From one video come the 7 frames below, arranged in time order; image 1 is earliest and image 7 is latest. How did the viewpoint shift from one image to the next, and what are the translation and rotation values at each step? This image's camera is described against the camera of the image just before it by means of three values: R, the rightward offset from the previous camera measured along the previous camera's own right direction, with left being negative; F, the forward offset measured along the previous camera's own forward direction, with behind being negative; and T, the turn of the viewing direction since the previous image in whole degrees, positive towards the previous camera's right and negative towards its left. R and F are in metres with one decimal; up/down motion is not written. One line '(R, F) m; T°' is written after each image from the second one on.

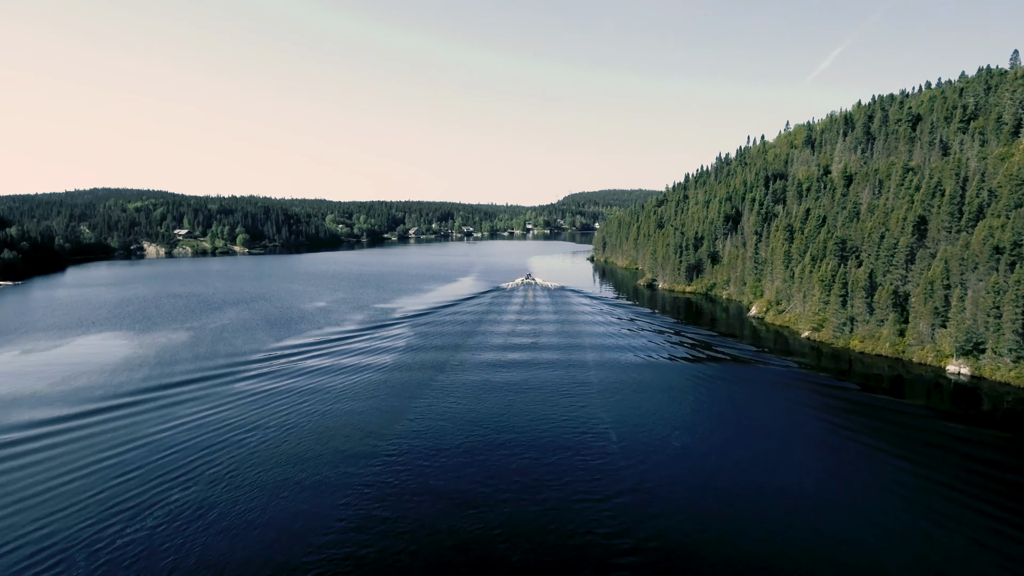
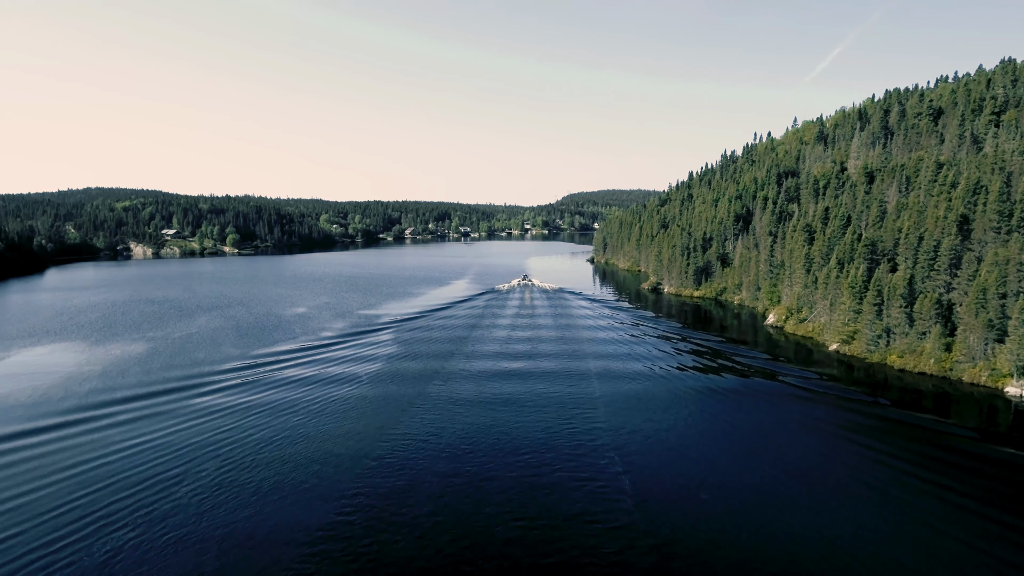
(+0.4, +4.6) m; 0°
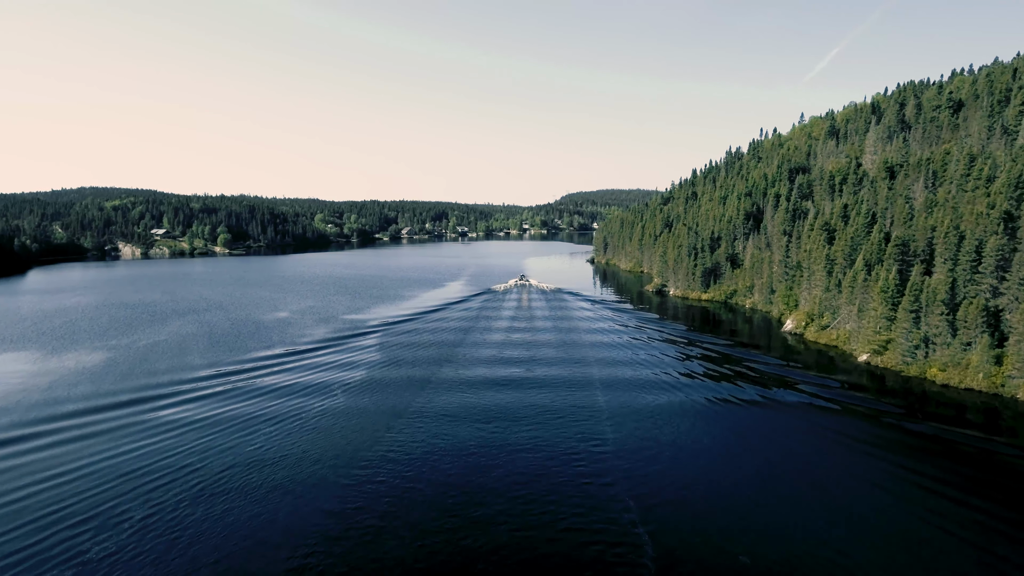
(+0.2, +3.8) m; 0°
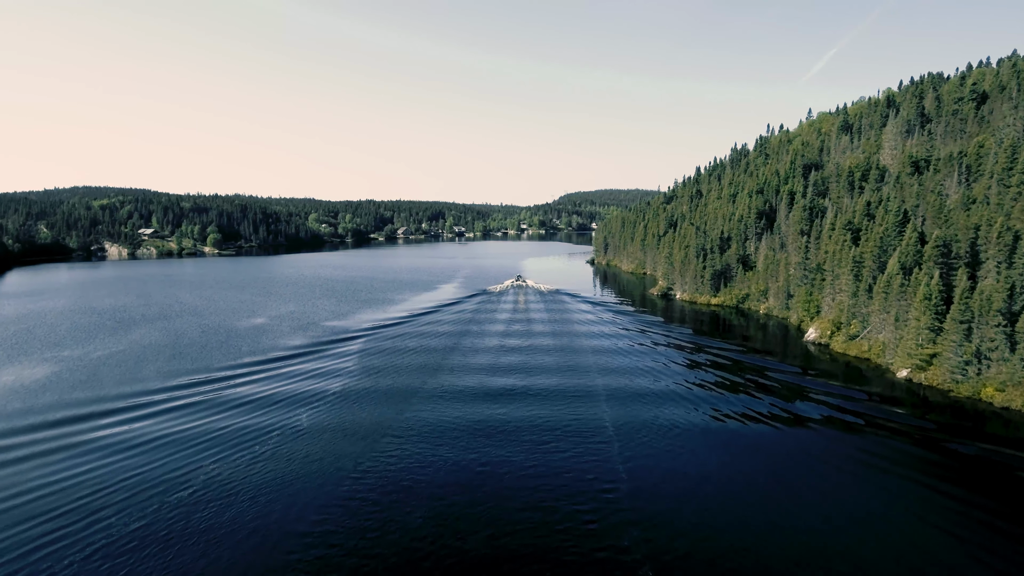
(+0.2, +4.1) m; 0°
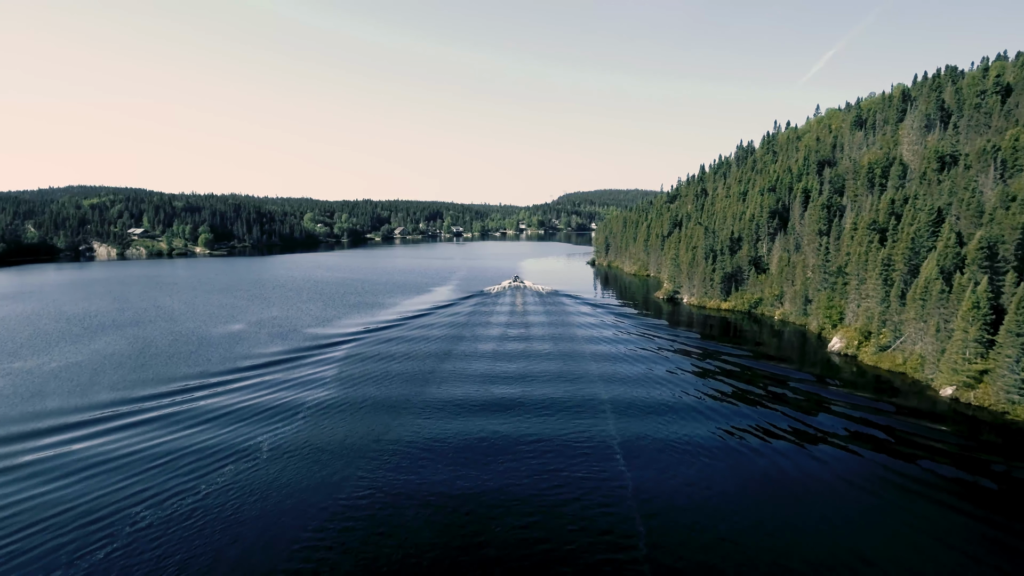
(+0.2, +3.5) m; 0°
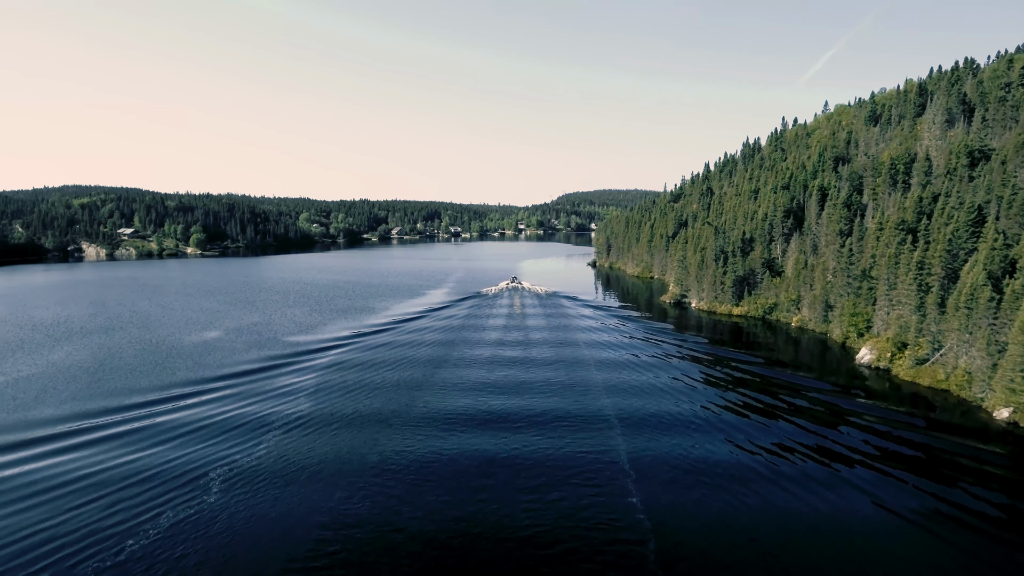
(+0.1, +3.4) m; 0°
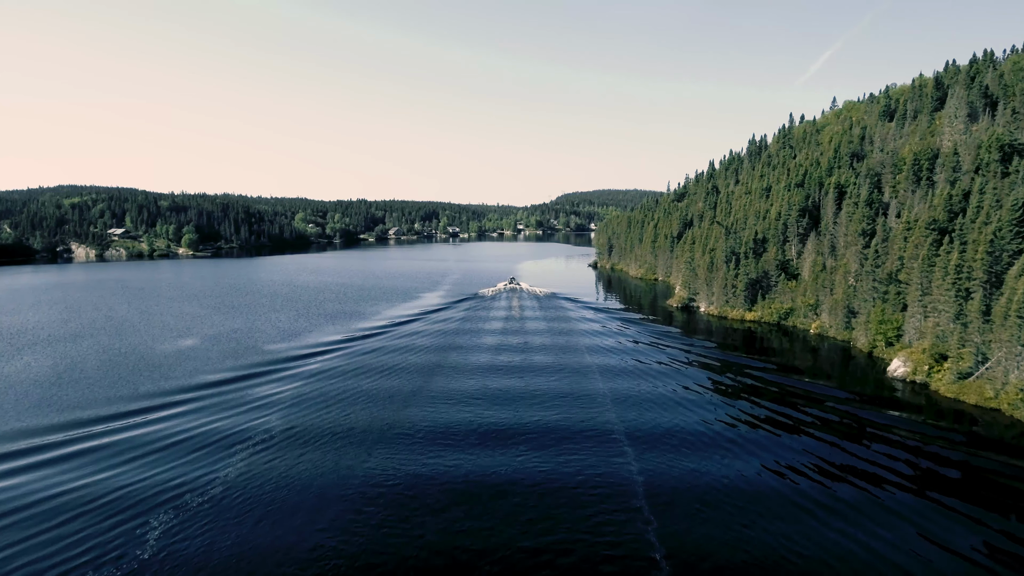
(0.0, +3.1) m; 0°
